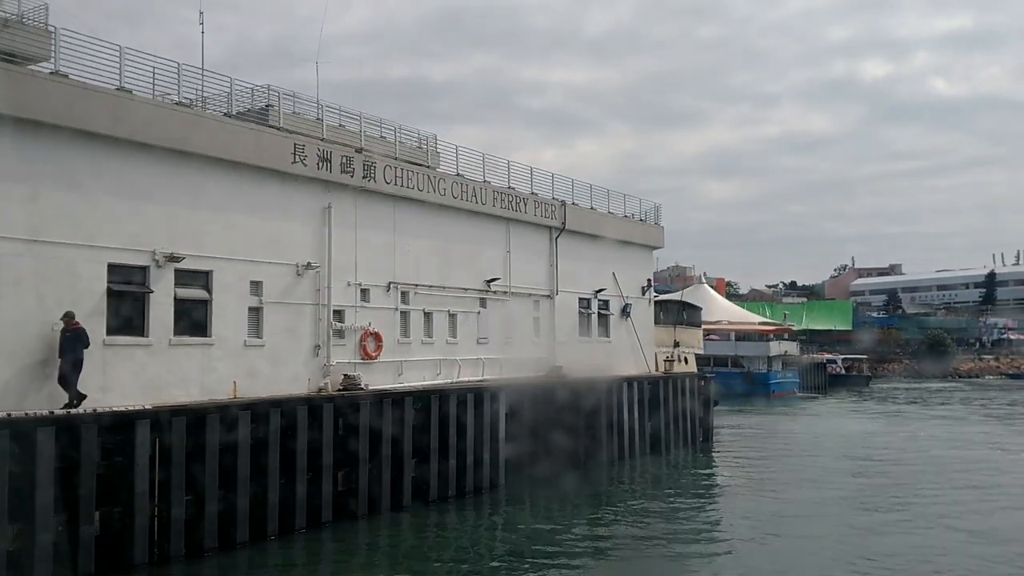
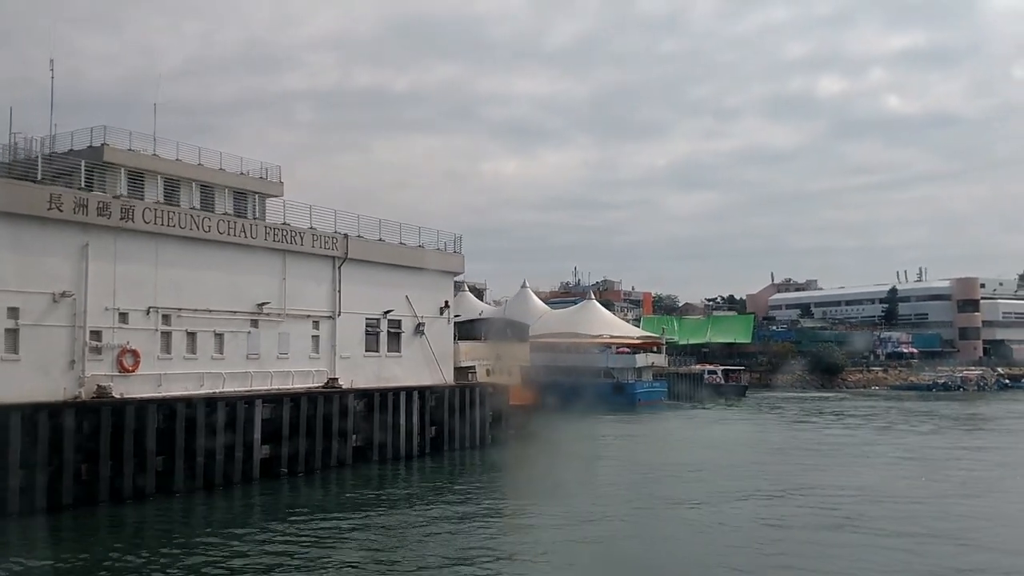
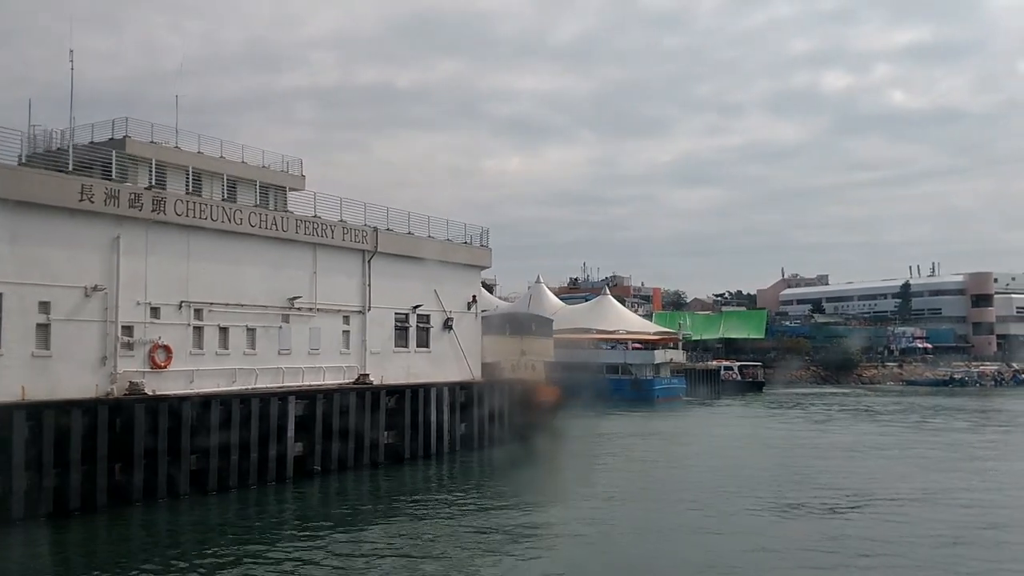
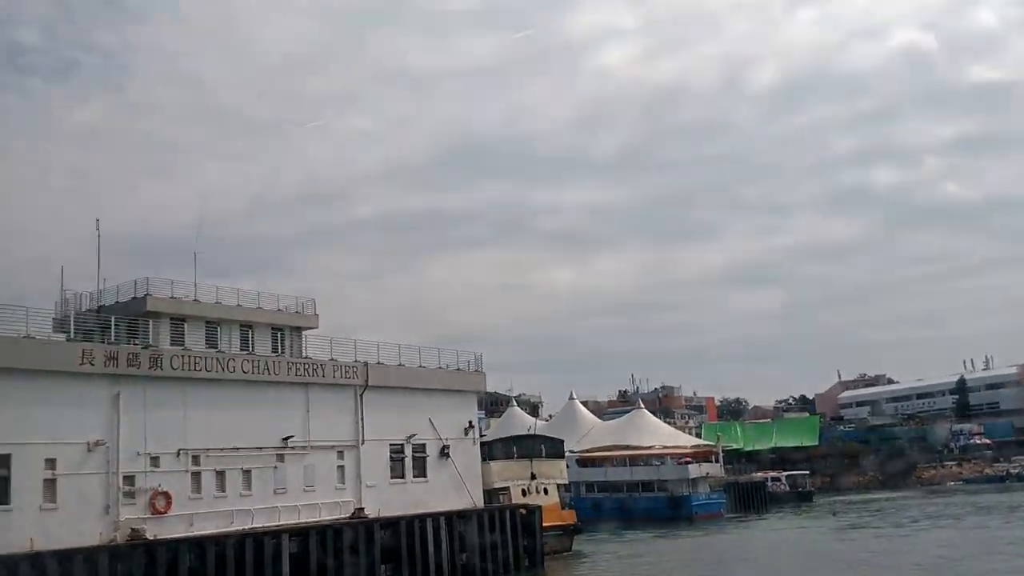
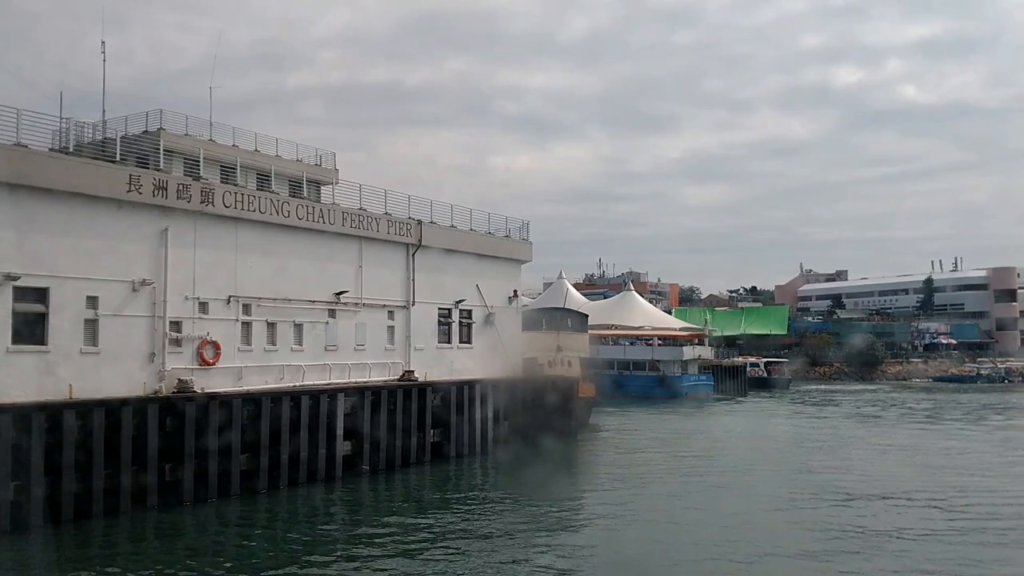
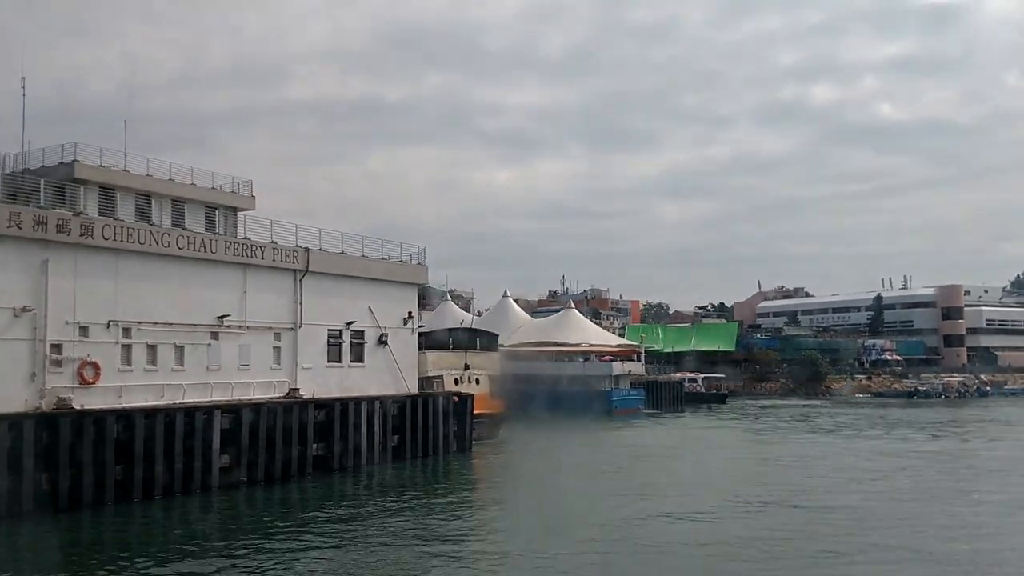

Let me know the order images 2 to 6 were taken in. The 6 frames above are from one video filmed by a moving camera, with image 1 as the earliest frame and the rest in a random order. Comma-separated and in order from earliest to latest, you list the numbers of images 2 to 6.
5, 3, 2, 6, 4
